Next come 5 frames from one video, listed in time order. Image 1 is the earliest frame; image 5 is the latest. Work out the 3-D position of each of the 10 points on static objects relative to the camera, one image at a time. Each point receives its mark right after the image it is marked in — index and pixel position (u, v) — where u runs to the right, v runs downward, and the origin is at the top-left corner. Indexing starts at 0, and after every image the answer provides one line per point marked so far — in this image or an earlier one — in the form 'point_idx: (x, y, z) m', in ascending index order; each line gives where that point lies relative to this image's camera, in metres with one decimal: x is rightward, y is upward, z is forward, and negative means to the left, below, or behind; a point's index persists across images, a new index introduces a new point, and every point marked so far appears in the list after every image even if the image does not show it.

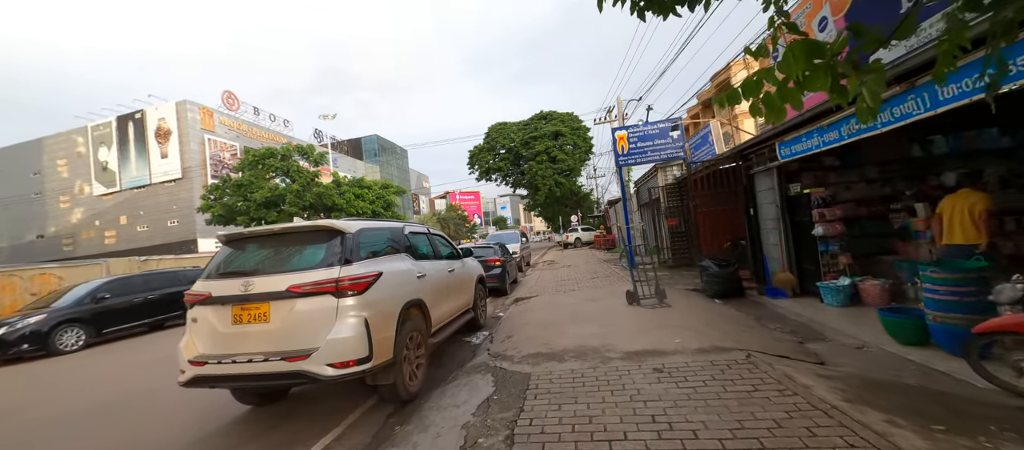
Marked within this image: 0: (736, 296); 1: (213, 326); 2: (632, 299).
0: (+4.5, -1.4, +7.4) m
1: (-2.6, -0.9, +3.2) m
2: (+2.1, -1.3, +6.3) m
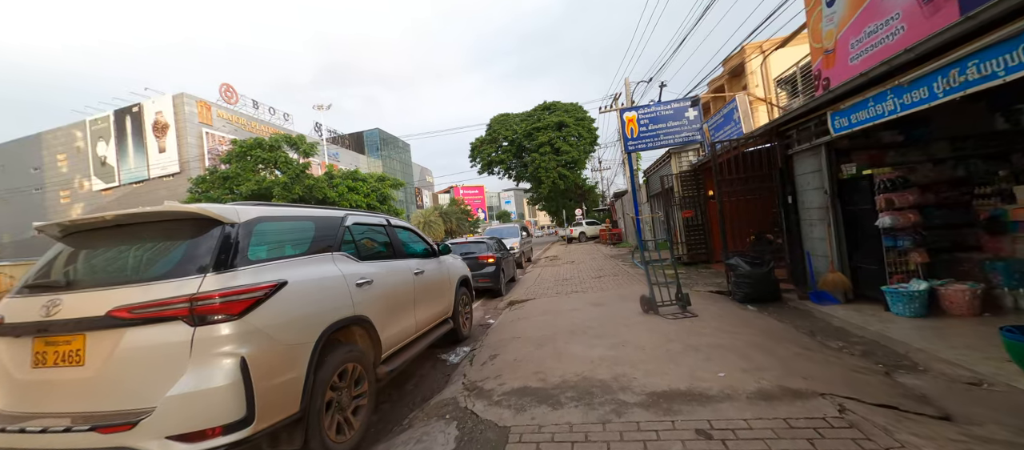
0: (+4.3, -1.3, +6.1) m
1: (-2.8, -0.8, +2.0) m
2: (+1.9, -1.2, +5.2) m
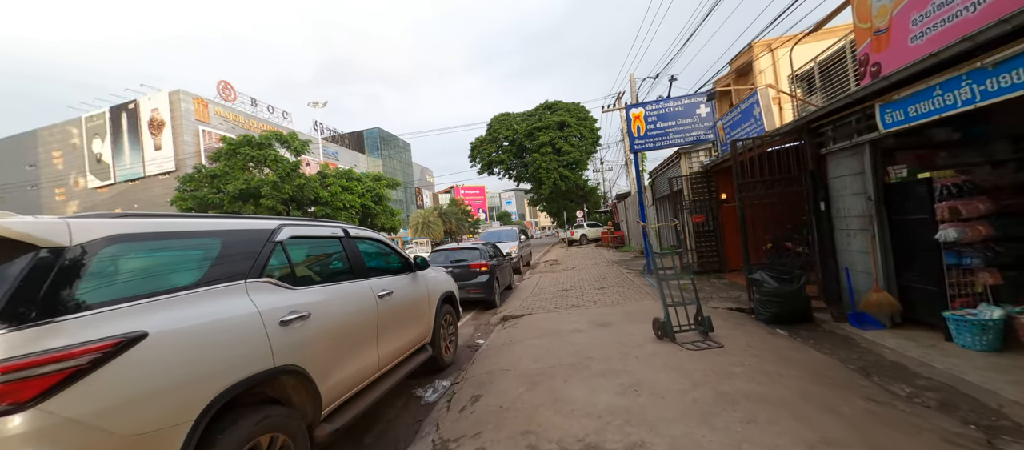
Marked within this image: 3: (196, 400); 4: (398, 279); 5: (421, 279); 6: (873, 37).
0: (+4.2, -1.4, +5.3) m
1: (-2.9, -0.9, +1.2) m
2: (+1.8, -1.3, +4.4) m
3: (-1.5, -0.8, +1.7) m
4: (-1.2, -0.6, +3.9) m
5: (-1.1, -0.6, +4.4) m
6: (+4.4, +2.3, +4.5) m
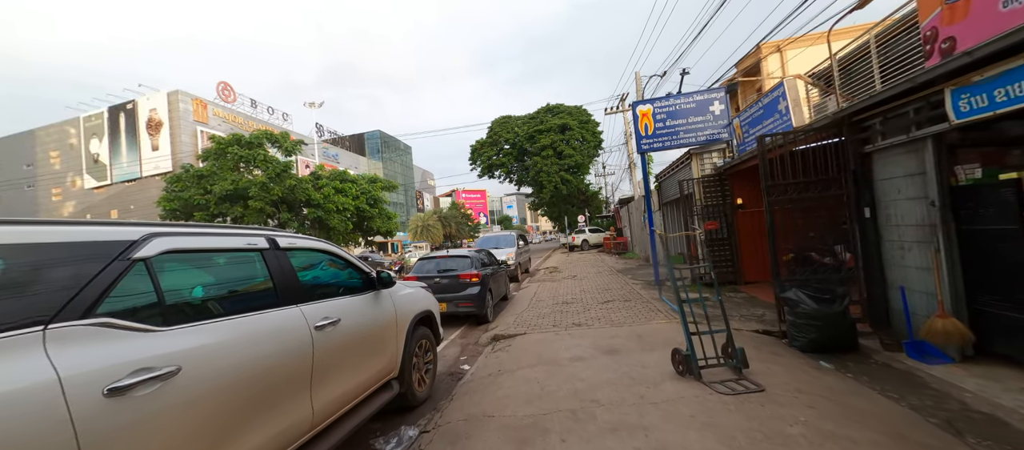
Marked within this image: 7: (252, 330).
0: (+4.1, -1.5, +4.5) m
1: (-3.1, -0.9, +0.4) m
2: (+1.7, -1.4, +3.5) m
3: (-1.6, -0.8, +0.9) m
4: (-1.3, -0.6, +3.1) m
5: (-1.2, -0.7, +3.6) m
6: (+4.3, +2.2, +3.7) m
7: (-1.5, -0.6, +2.1) m
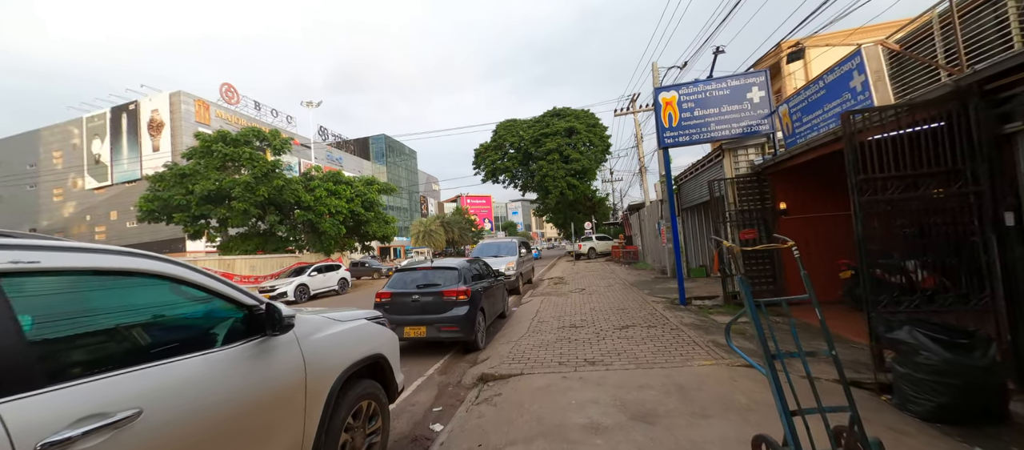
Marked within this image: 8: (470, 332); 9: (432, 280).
0: (+4.0, -1.6, +3.0) m
1: (-3.2, -0.8, -0.9) m
2: (+1.5, -1.4, +2.1) m
3: (-1.7, -0.8, -0.5) m
4: (-1.5, -0.6, +1.8) m
5: (-1.3, -0.7, +2.2) m
6: (+4.2, +2.1, +2.3) m
7: (-1.6, -0.6, +0.7) m
8: (-0.7, -1.7, +5.9) m
9: (-1.3, -0.9, +6.3) m
